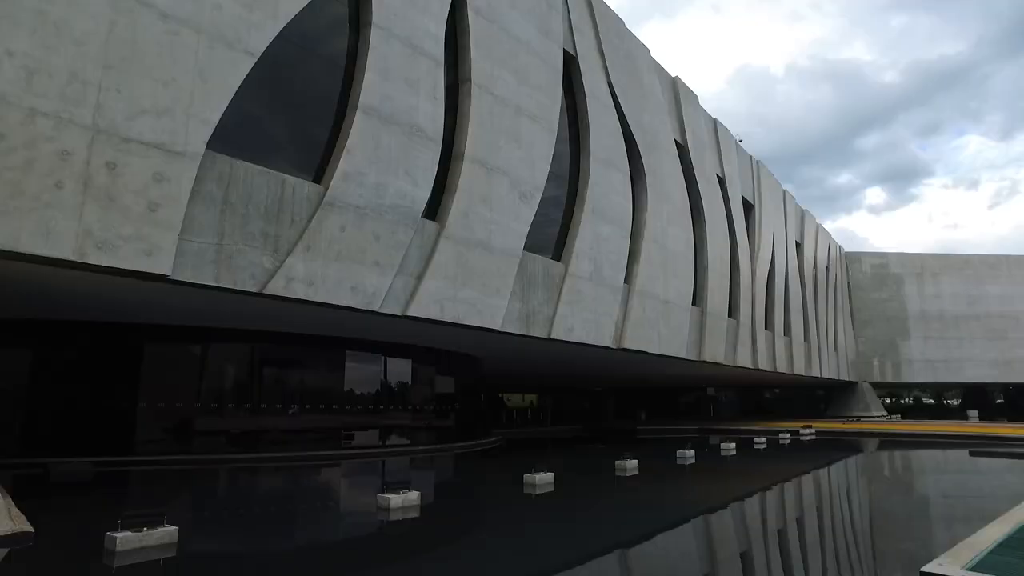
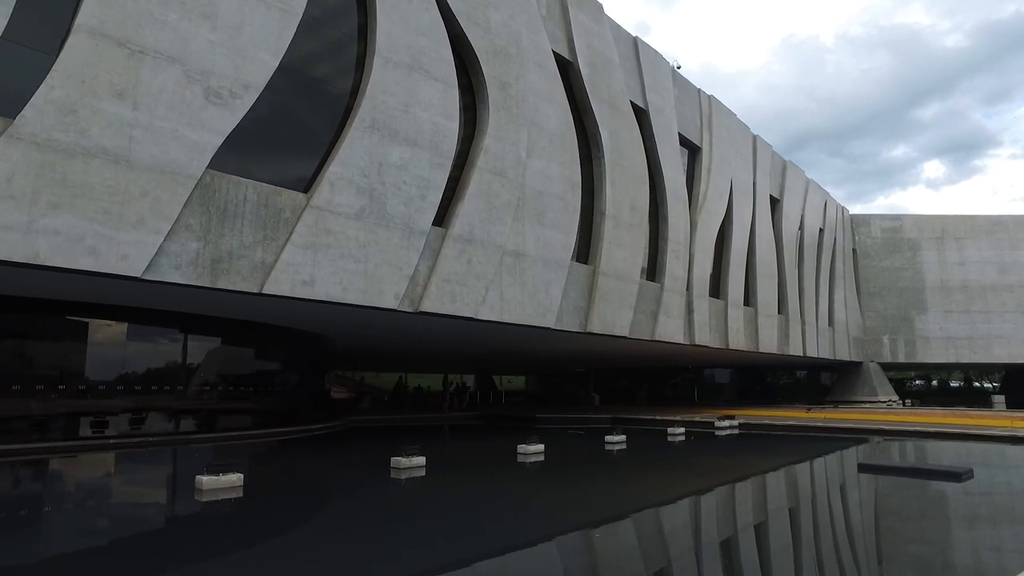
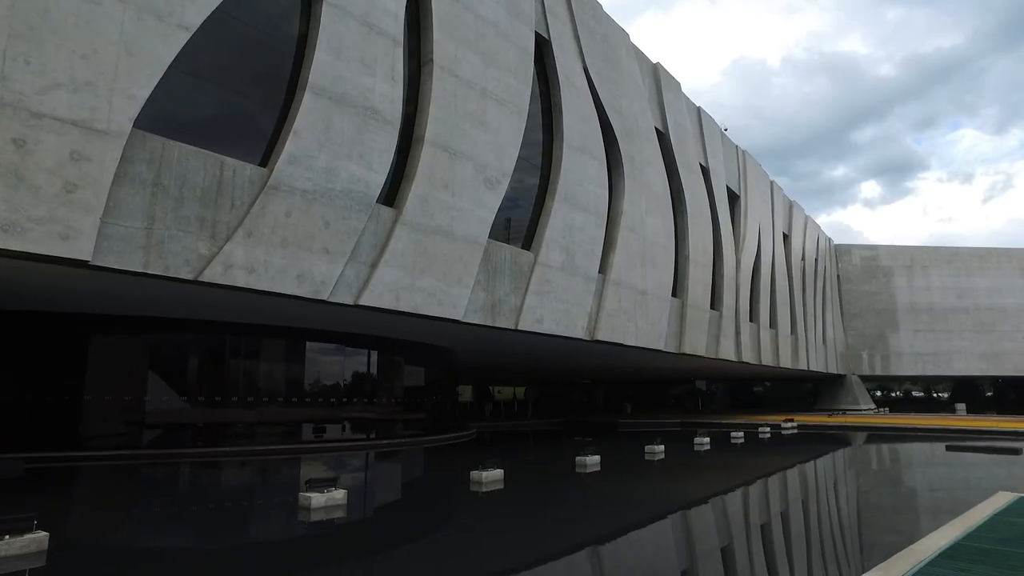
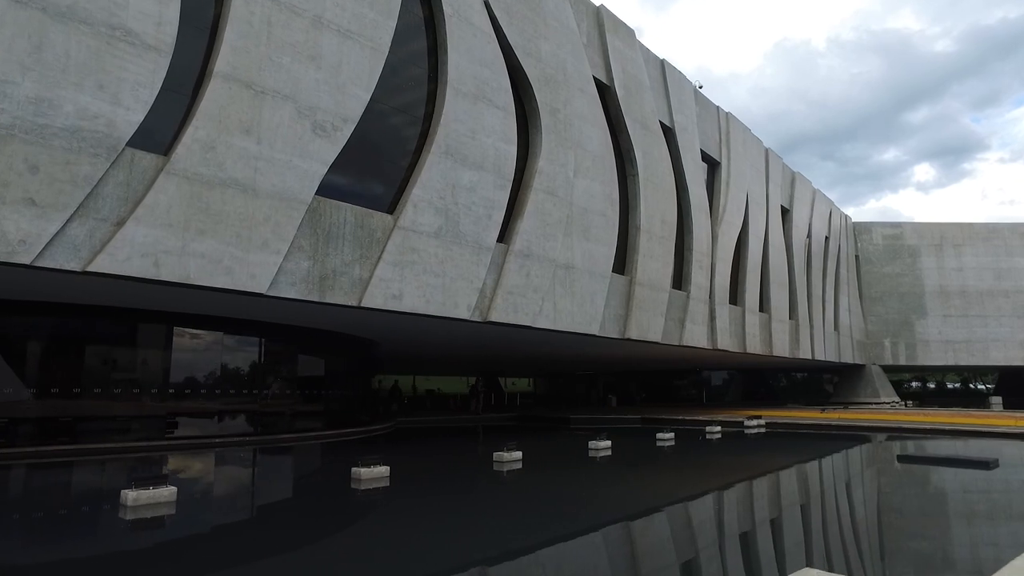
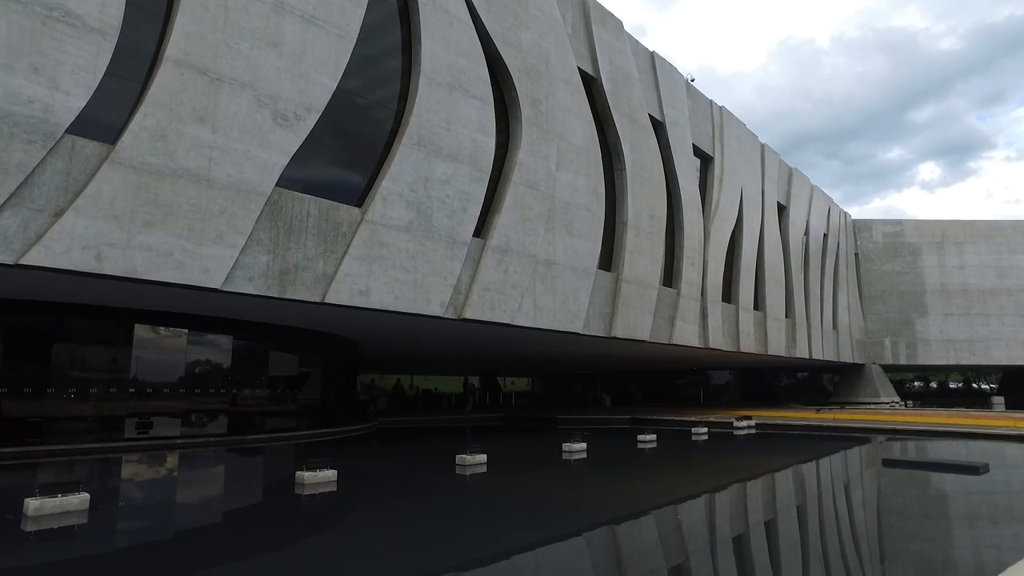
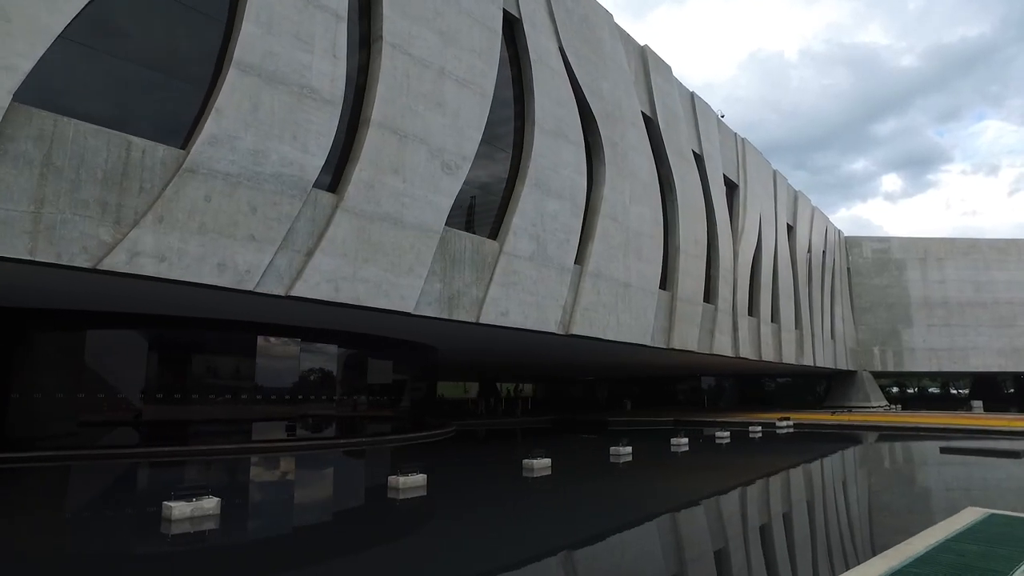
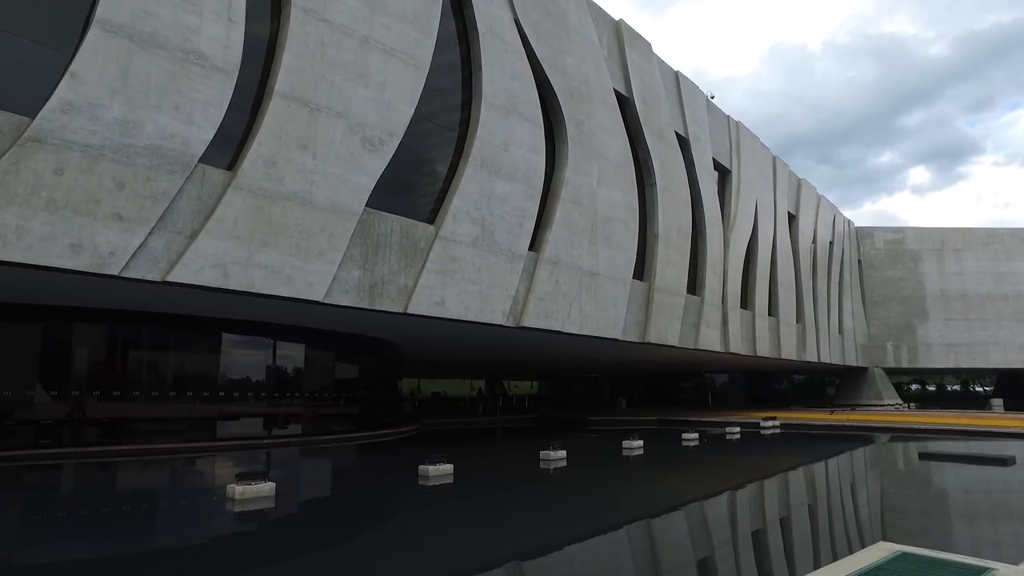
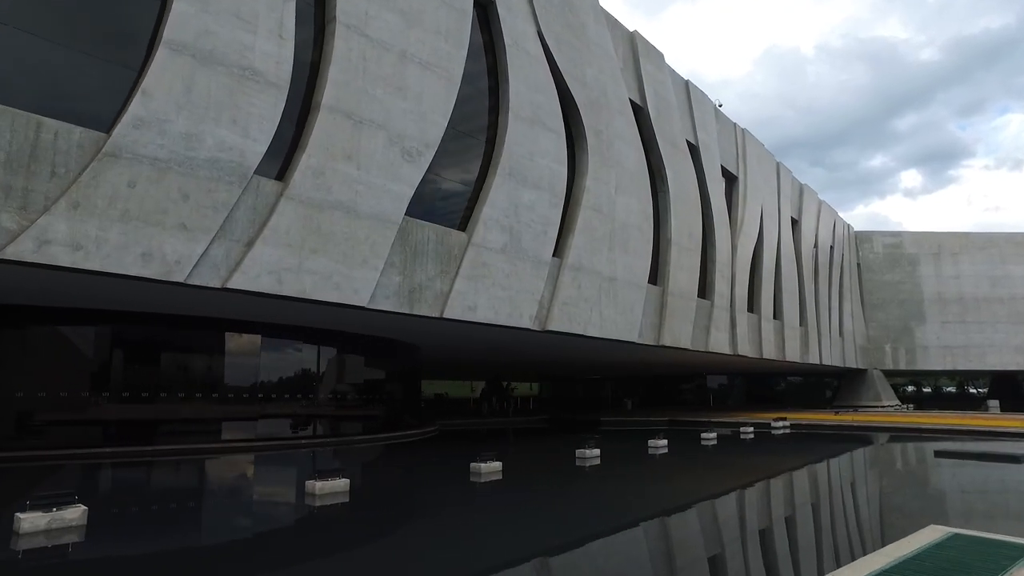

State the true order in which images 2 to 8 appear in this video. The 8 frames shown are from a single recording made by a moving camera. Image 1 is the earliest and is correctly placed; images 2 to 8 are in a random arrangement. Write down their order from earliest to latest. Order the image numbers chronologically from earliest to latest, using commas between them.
3, 6, 8, 7, 4, 5, 2
